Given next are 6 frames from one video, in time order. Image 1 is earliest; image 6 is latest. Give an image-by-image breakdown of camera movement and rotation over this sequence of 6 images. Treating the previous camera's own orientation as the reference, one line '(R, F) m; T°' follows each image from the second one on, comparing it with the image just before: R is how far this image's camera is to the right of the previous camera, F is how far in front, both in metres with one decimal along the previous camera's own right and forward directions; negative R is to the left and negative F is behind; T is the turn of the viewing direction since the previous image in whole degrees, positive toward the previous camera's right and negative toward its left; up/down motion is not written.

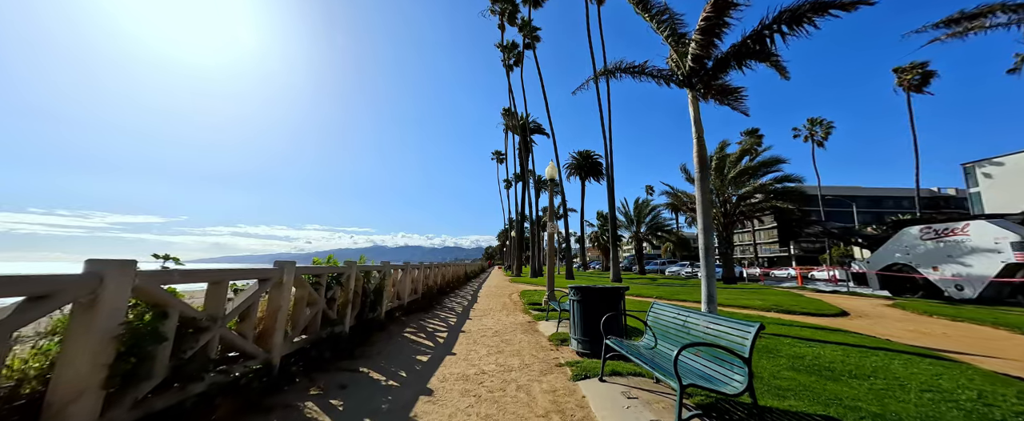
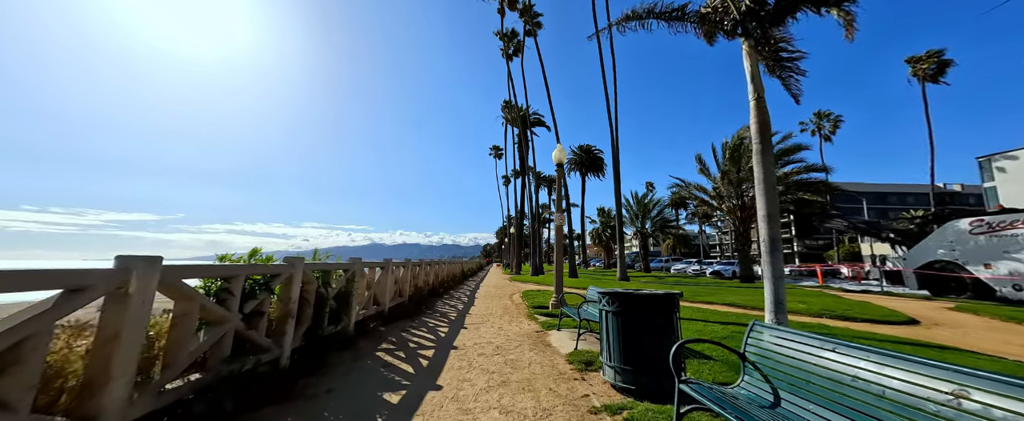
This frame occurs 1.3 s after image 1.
(-0.1, +1.7) m; 0°
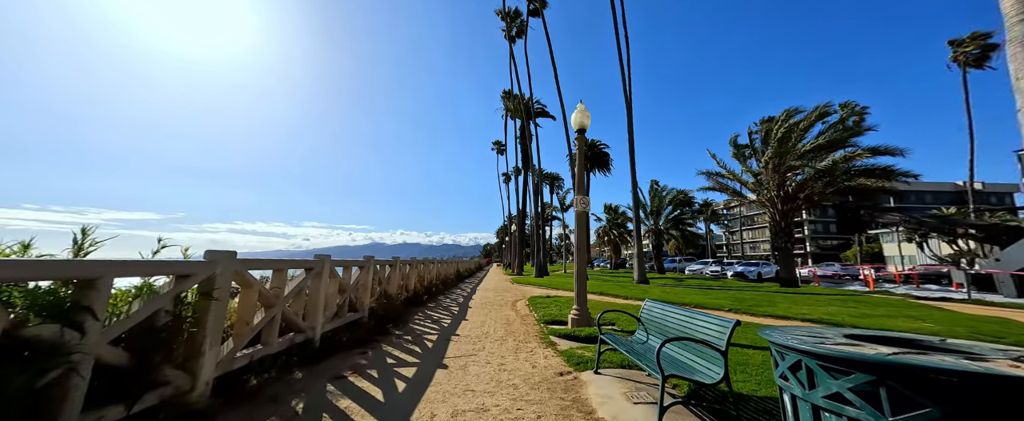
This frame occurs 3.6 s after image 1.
(-0.1, +3.0) m; 0°
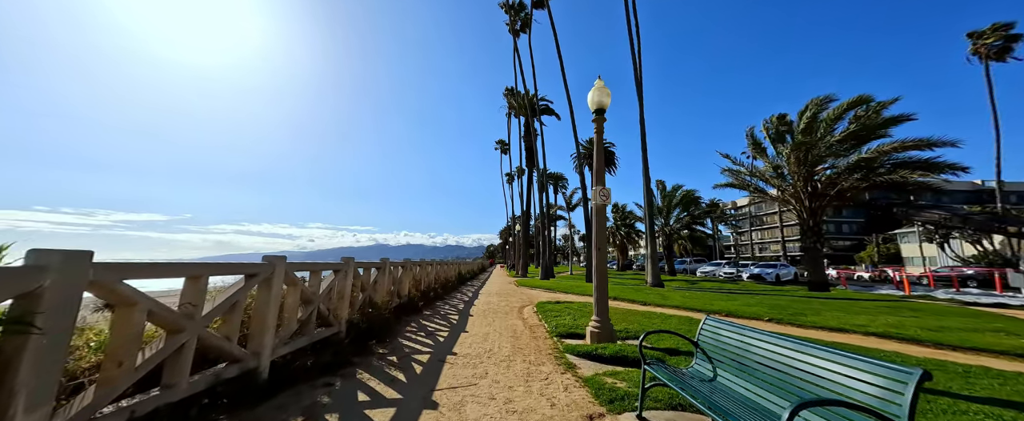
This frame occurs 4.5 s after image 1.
(-0.1, +1.2) m; -1°
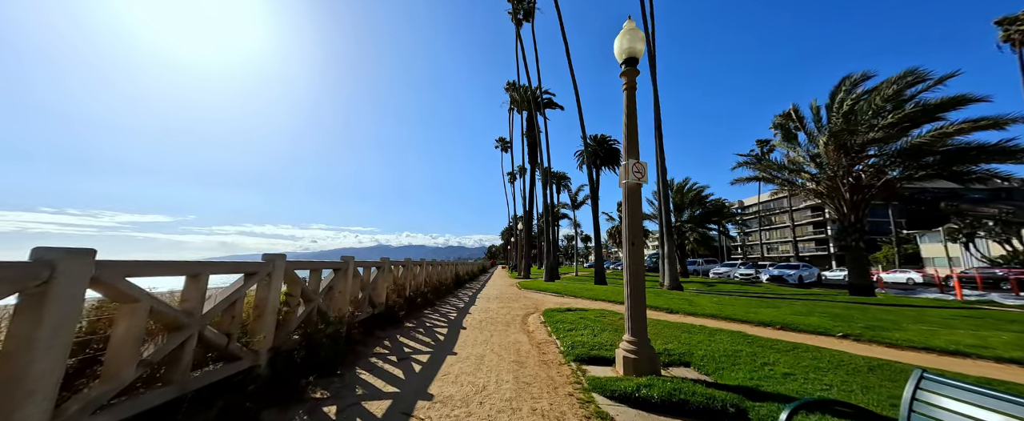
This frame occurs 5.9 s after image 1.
(0.0, +1.8) m; 0°
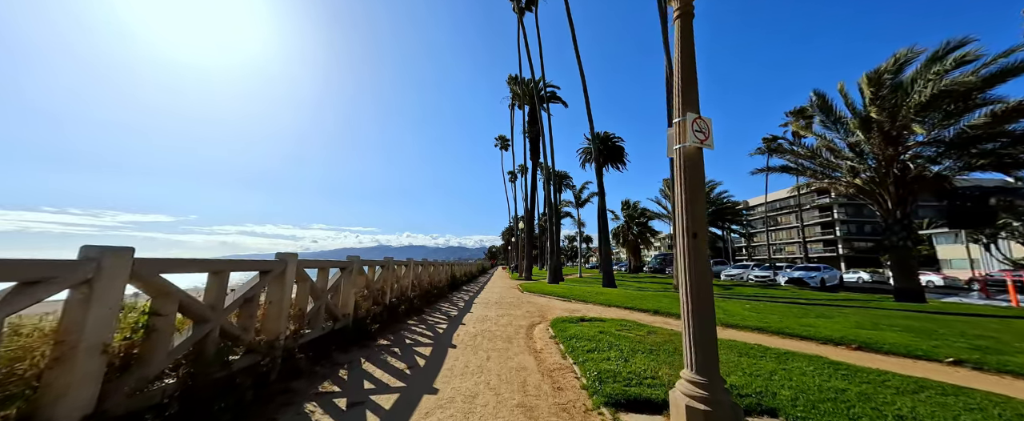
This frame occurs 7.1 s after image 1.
(0.0, +1.6) m; 0°
